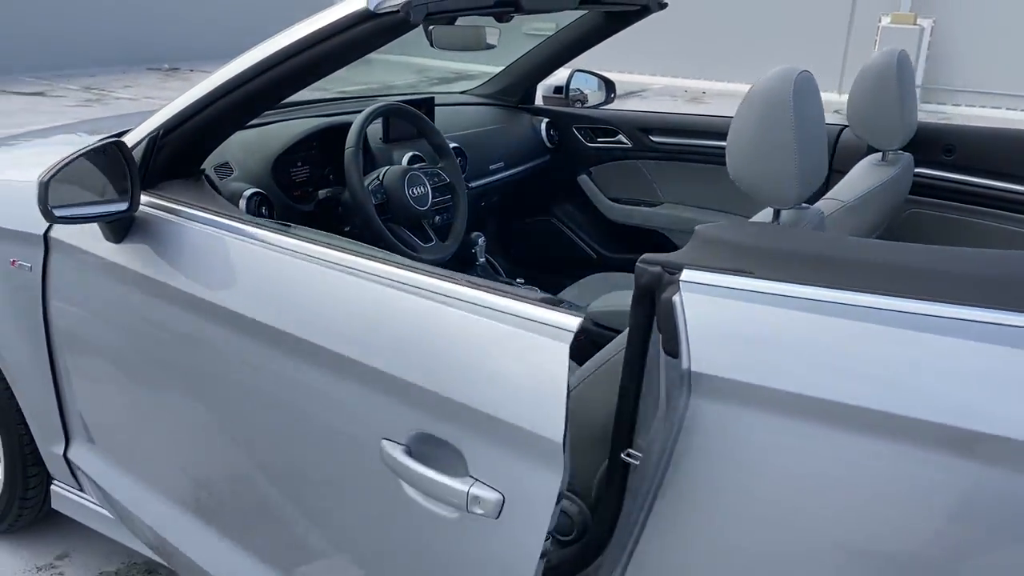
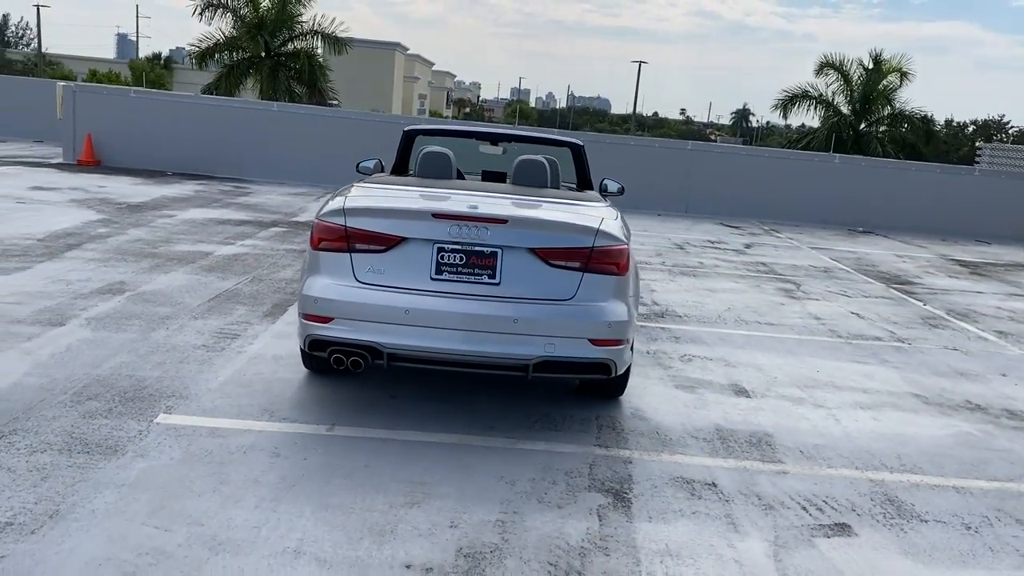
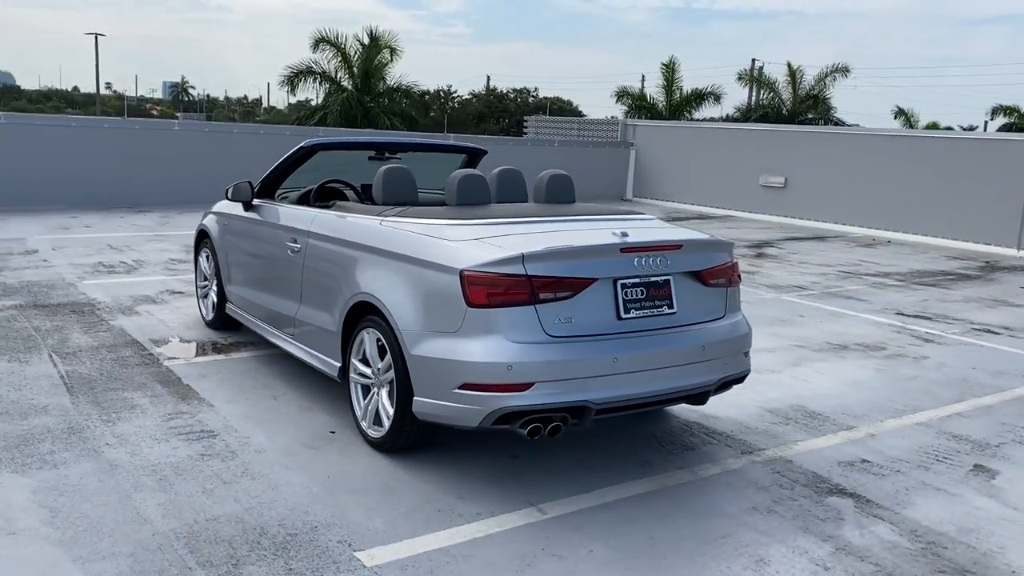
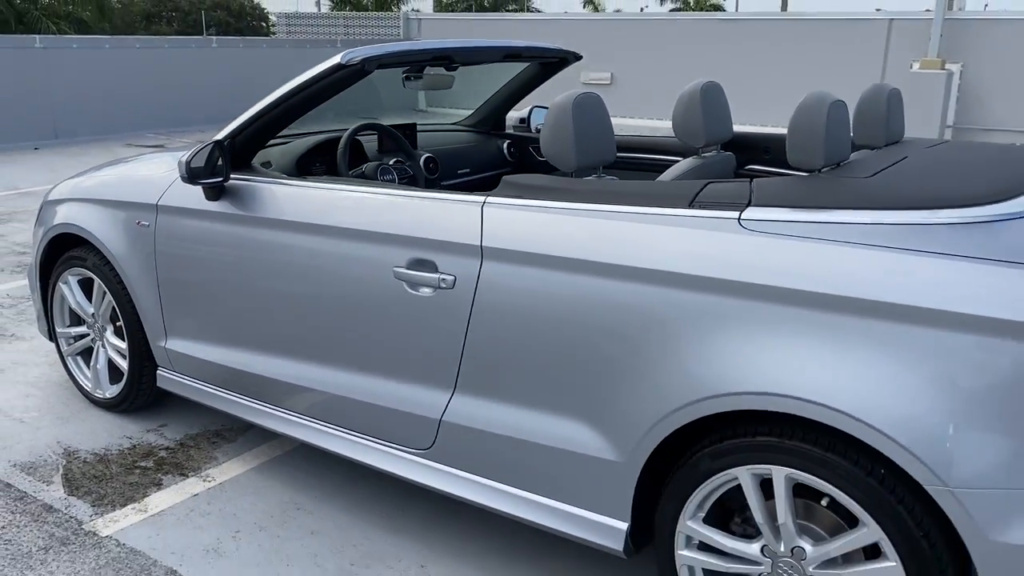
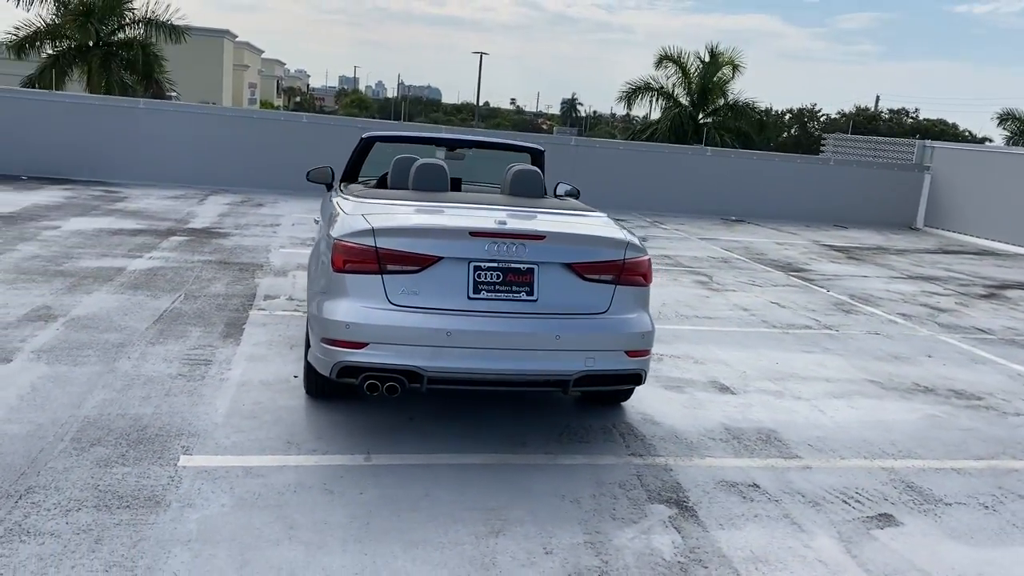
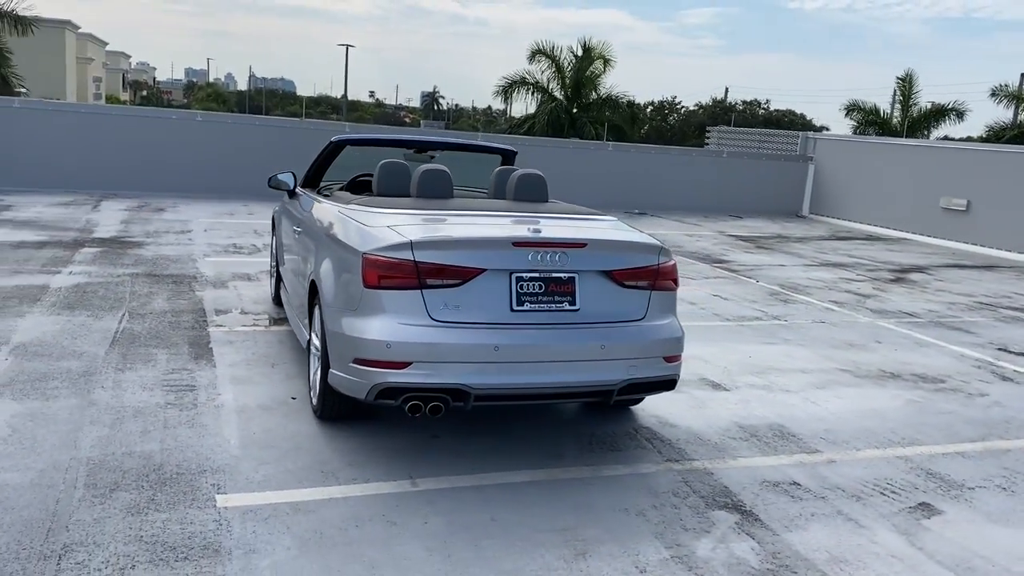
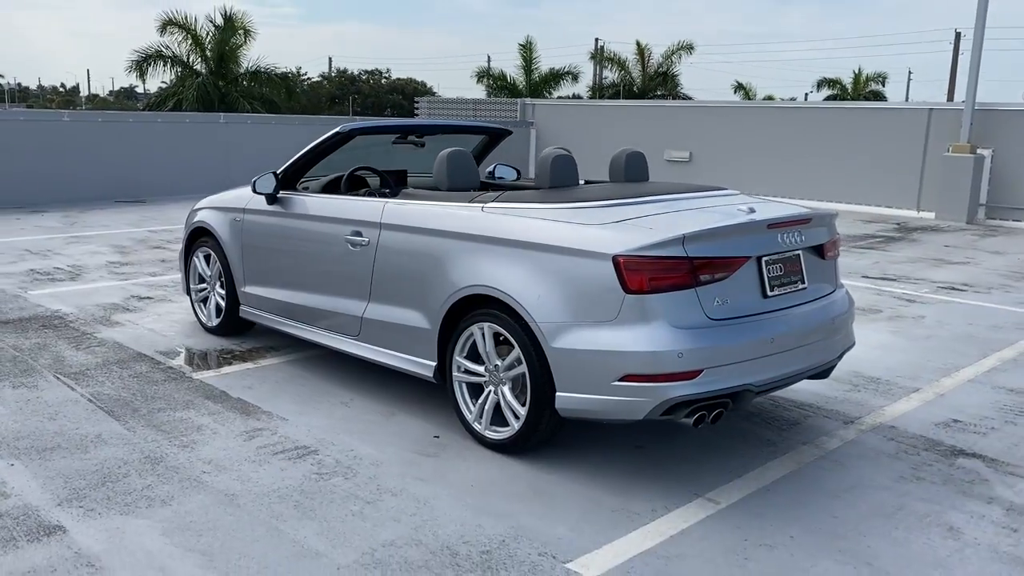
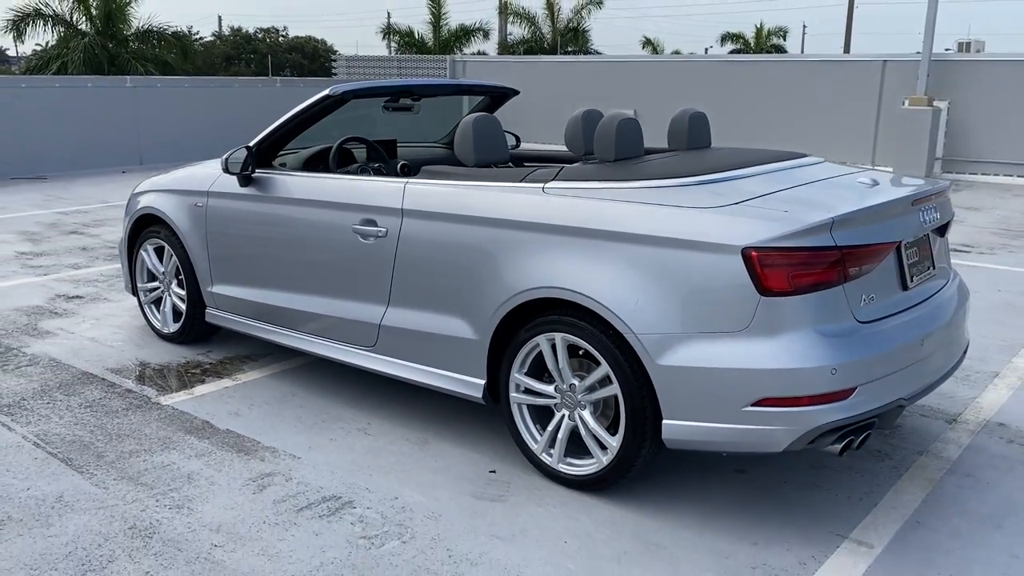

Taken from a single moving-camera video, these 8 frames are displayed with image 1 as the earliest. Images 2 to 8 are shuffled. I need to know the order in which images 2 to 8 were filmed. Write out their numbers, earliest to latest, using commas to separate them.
4, 8, 7, 3, 6, 5, 2
